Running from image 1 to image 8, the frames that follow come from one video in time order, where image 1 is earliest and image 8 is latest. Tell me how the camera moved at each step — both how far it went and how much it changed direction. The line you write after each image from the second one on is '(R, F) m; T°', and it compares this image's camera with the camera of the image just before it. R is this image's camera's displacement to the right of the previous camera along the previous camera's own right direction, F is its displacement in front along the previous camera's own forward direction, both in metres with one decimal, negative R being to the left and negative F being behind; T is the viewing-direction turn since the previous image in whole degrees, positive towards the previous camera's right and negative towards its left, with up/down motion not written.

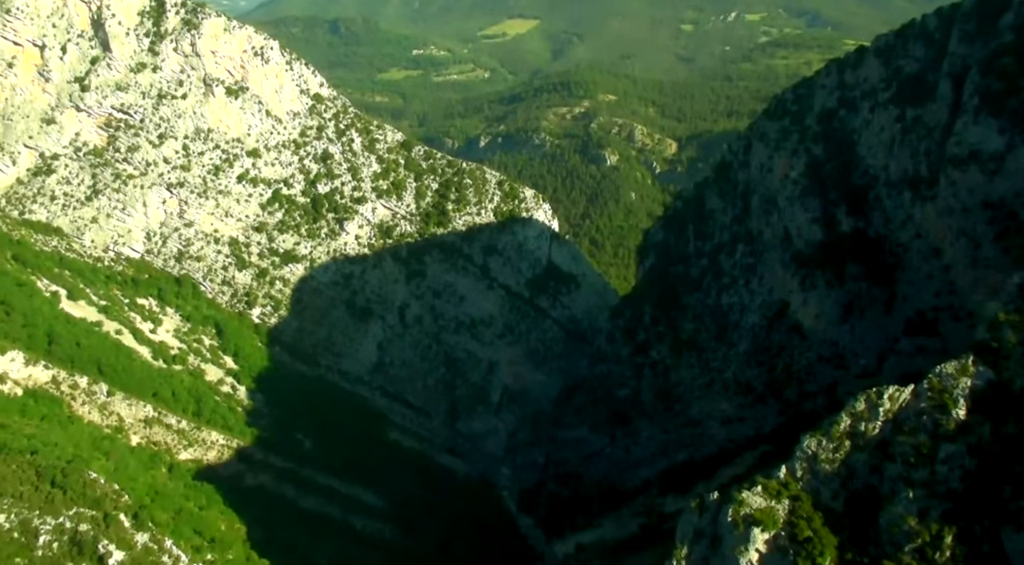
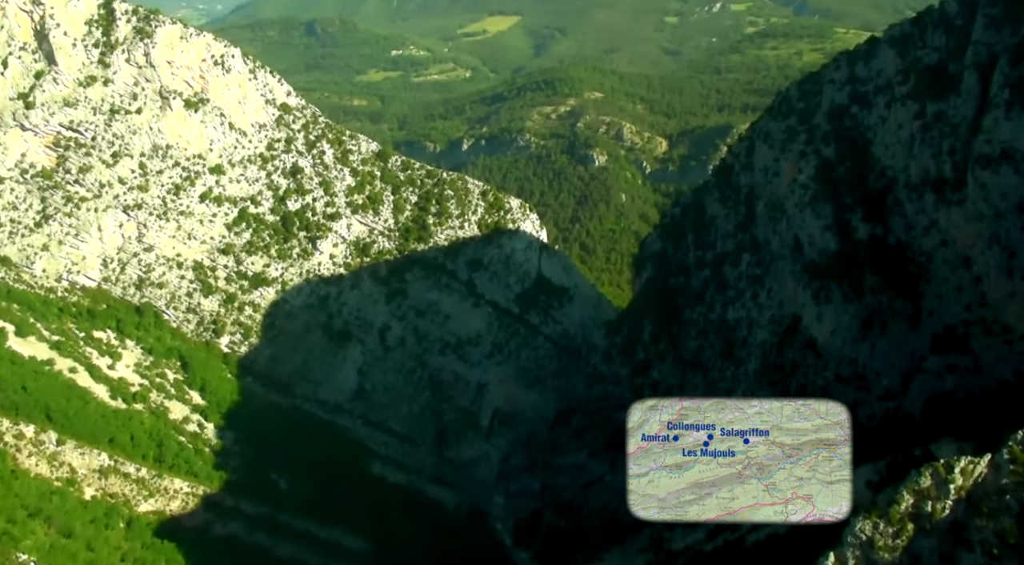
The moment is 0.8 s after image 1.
(+0.1, +3.3) m; +1°
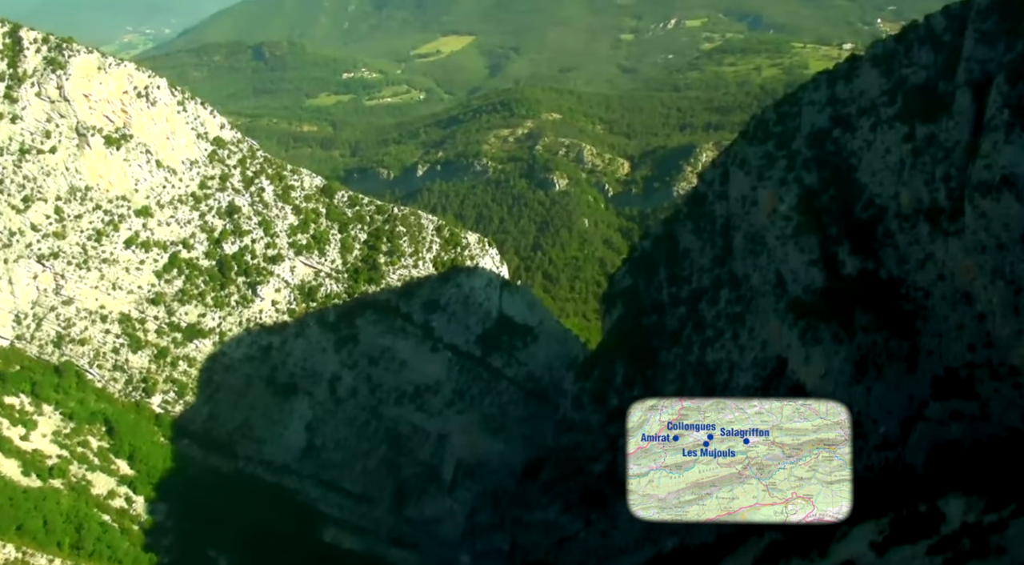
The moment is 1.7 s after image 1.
(+0.1, +3.6) m; +2°
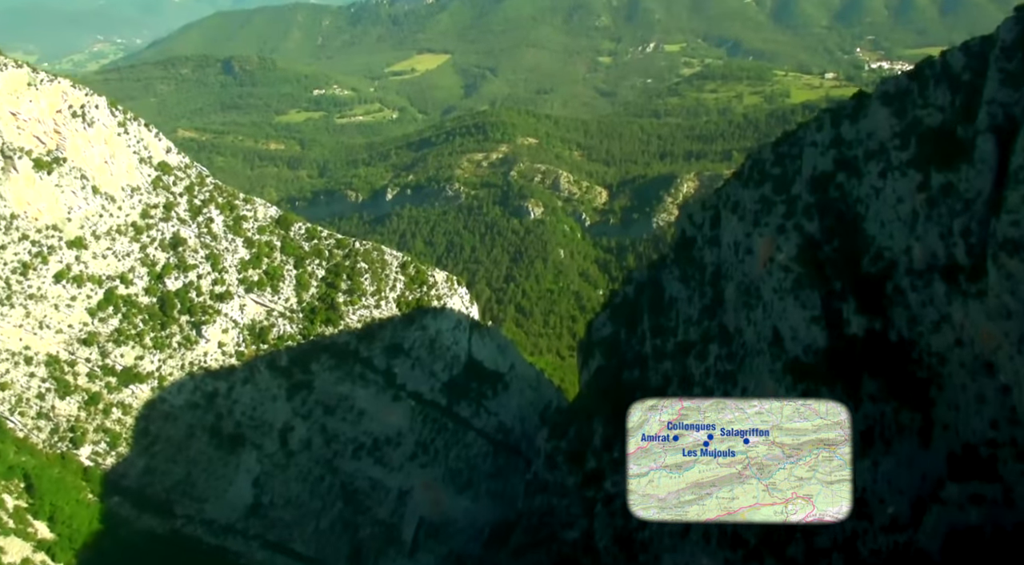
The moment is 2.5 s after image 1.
(0.0, +3.4) m; +1°
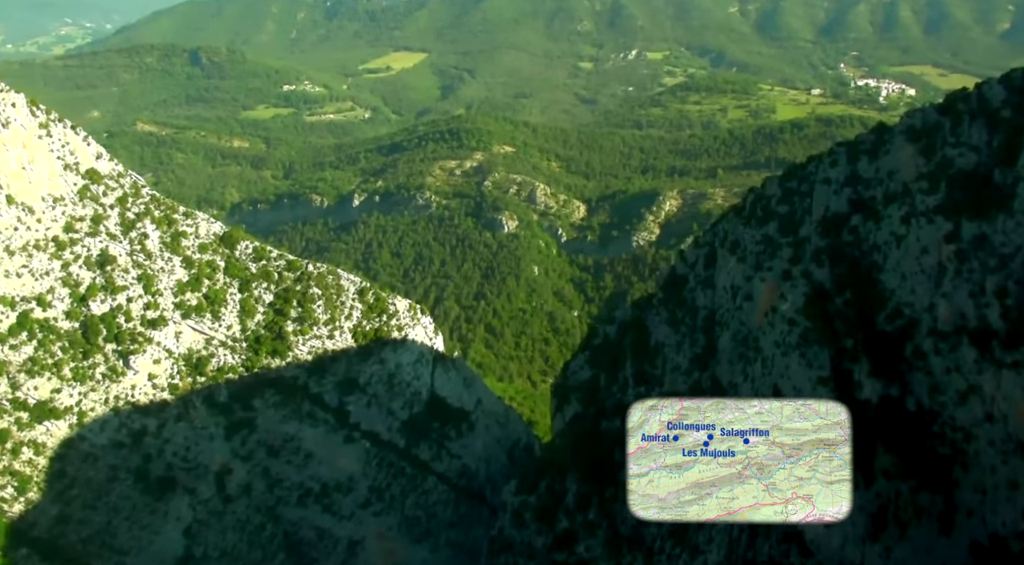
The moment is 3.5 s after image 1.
(+0.1, +3.9) m; +1°
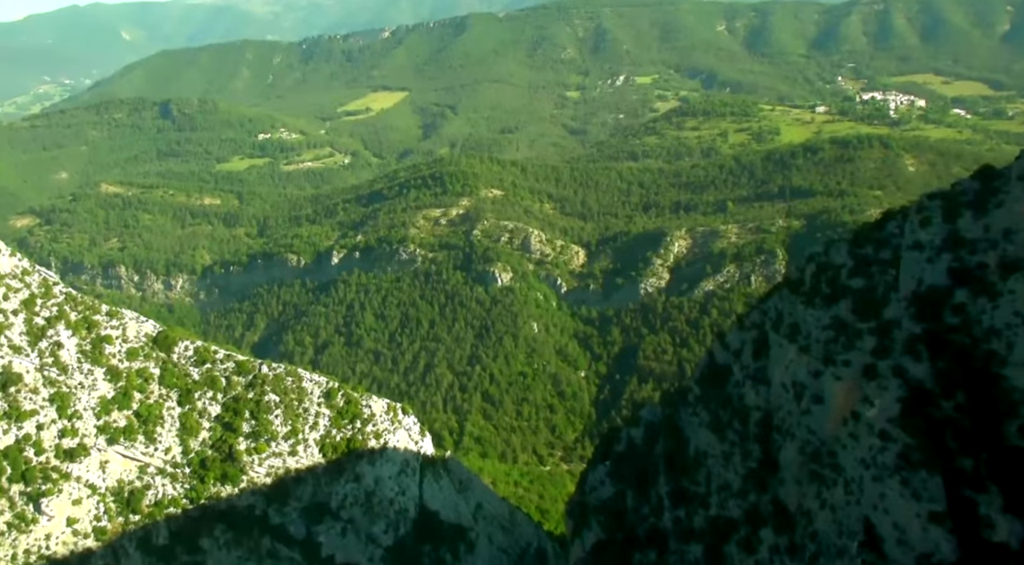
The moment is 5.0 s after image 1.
(0.0, +6.7) m; 0°
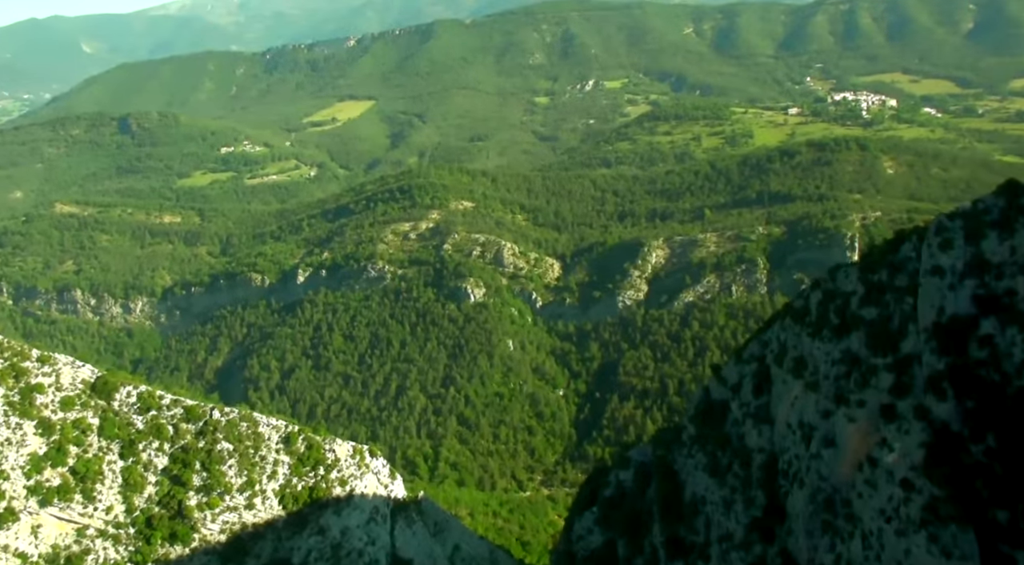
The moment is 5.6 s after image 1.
(0.0, +2.4) m; +1°
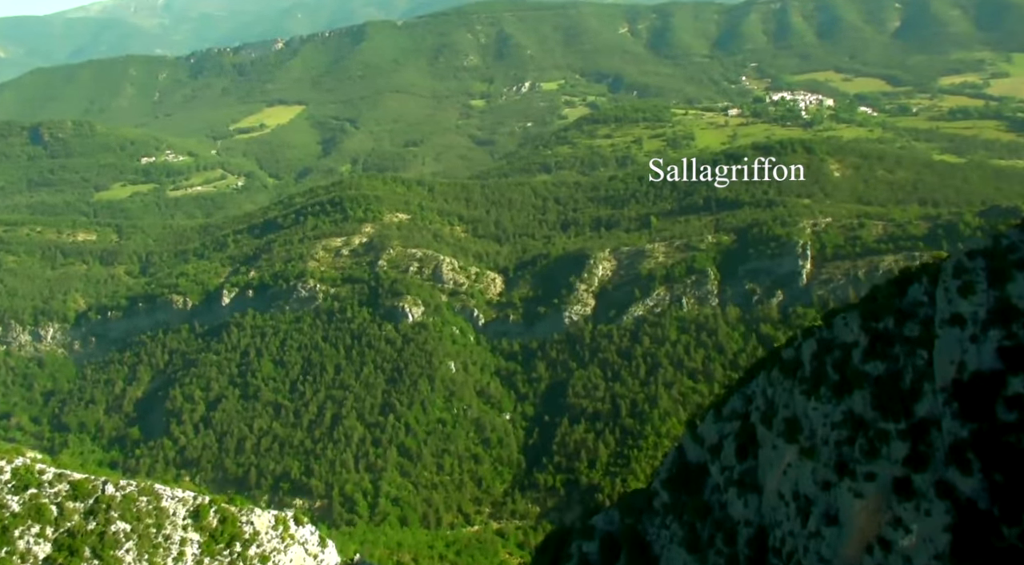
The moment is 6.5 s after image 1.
(0.0, +3.3) m; +3°
